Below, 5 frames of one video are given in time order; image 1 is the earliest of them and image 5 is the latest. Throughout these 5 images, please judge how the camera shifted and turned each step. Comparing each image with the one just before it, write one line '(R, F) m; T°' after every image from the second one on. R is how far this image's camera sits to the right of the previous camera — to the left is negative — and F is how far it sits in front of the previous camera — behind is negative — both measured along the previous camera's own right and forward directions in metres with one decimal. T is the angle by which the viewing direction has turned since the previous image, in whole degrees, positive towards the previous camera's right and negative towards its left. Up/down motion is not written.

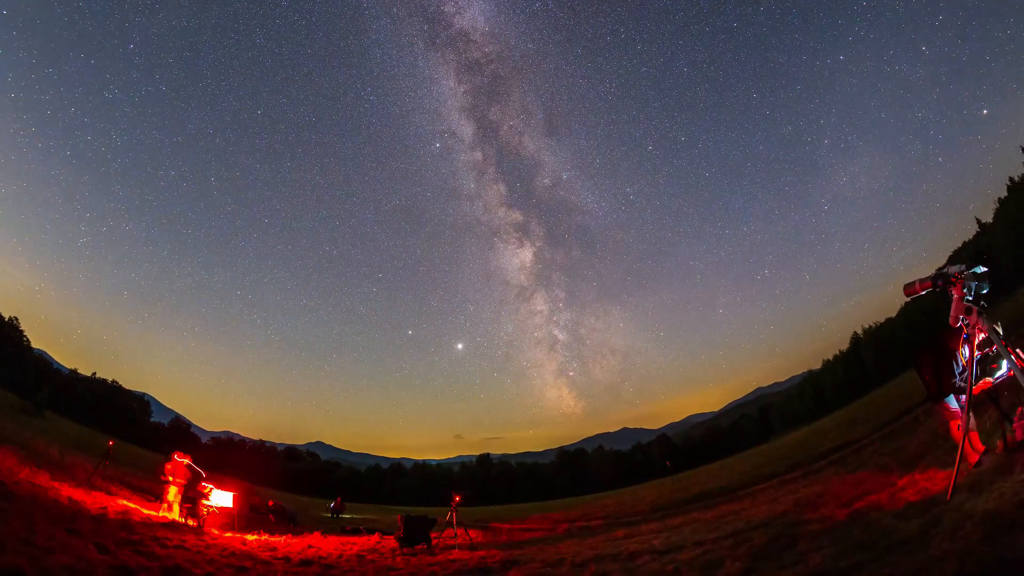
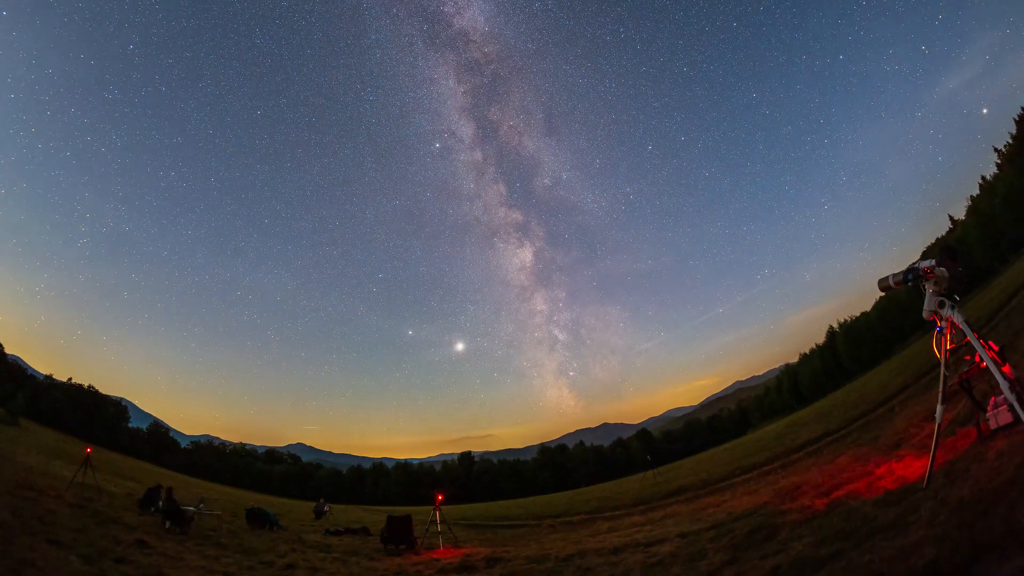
(+0.6, 0.0) m; +2°
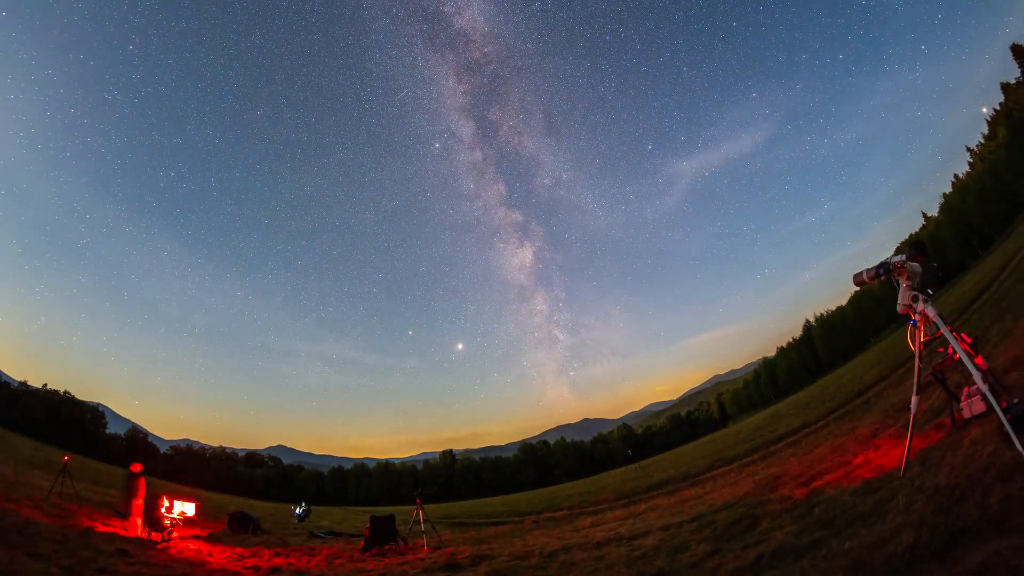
(+0.5, 0.0) m; +2°
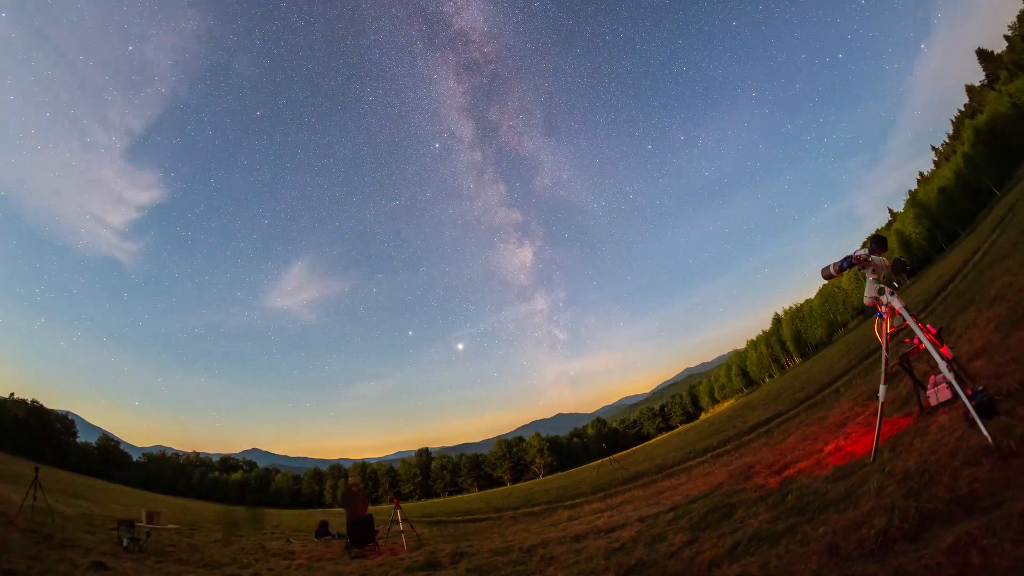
(+0.7, -0.3) m; +2°
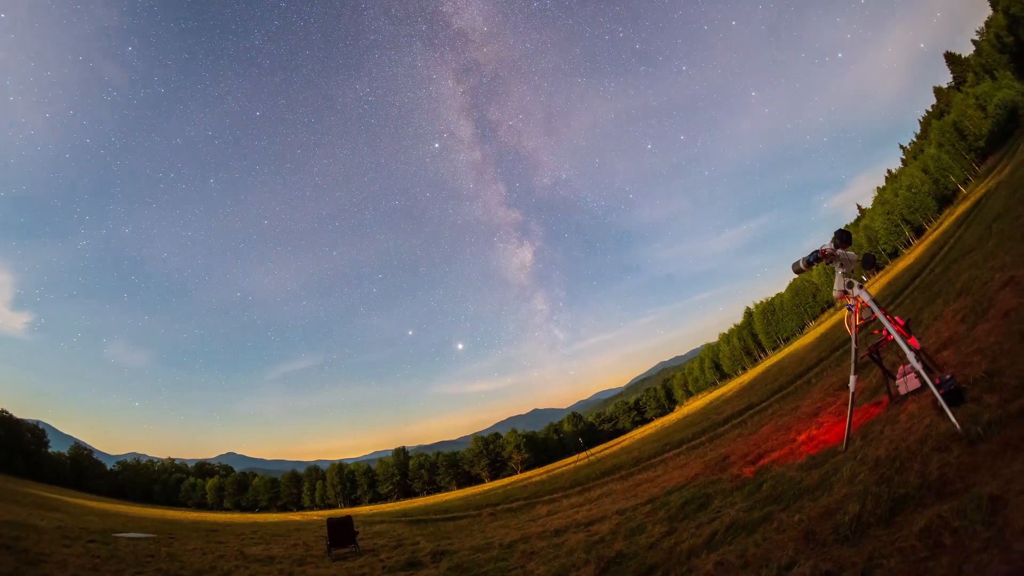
(+0.6, -0.5) m; +2°
